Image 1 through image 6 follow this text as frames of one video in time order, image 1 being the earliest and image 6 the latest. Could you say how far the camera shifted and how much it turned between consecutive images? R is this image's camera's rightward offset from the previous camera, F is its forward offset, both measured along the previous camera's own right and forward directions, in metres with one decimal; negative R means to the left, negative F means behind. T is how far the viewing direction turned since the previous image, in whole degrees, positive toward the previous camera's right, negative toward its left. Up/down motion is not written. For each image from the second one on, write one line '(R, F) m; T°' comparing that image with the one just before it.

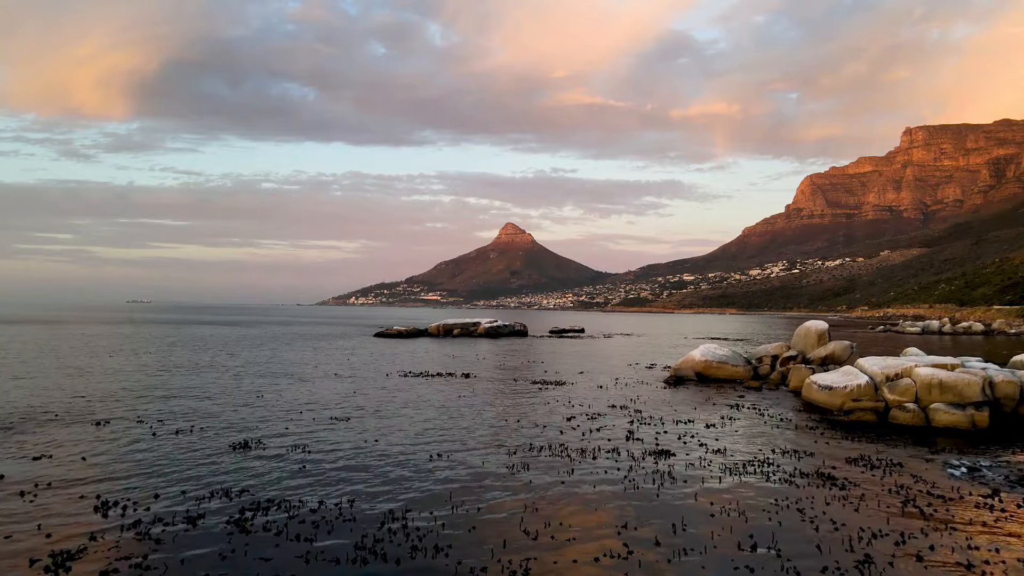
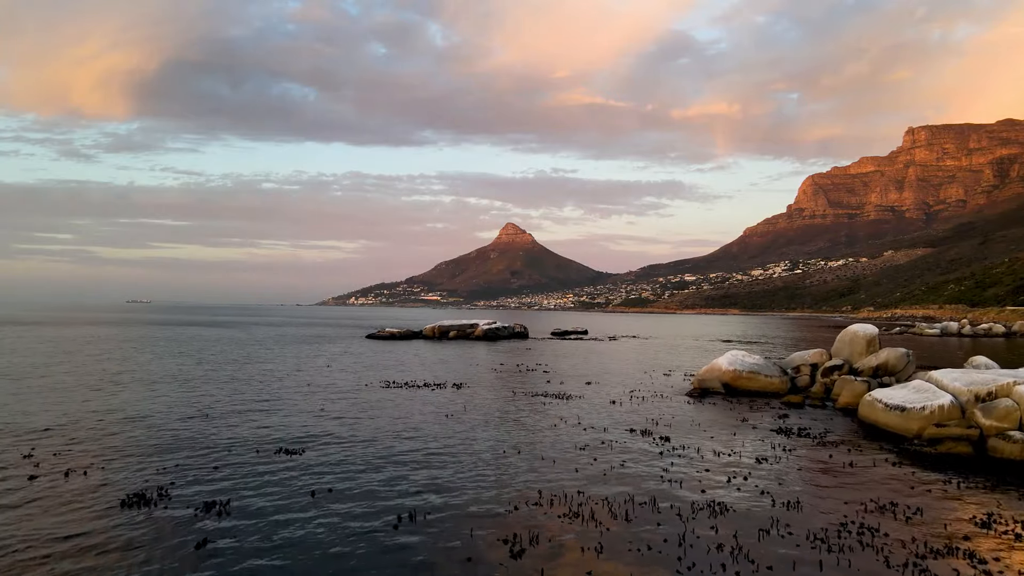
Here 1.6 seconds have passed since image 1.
(+0.1, +5.6) m; 0°
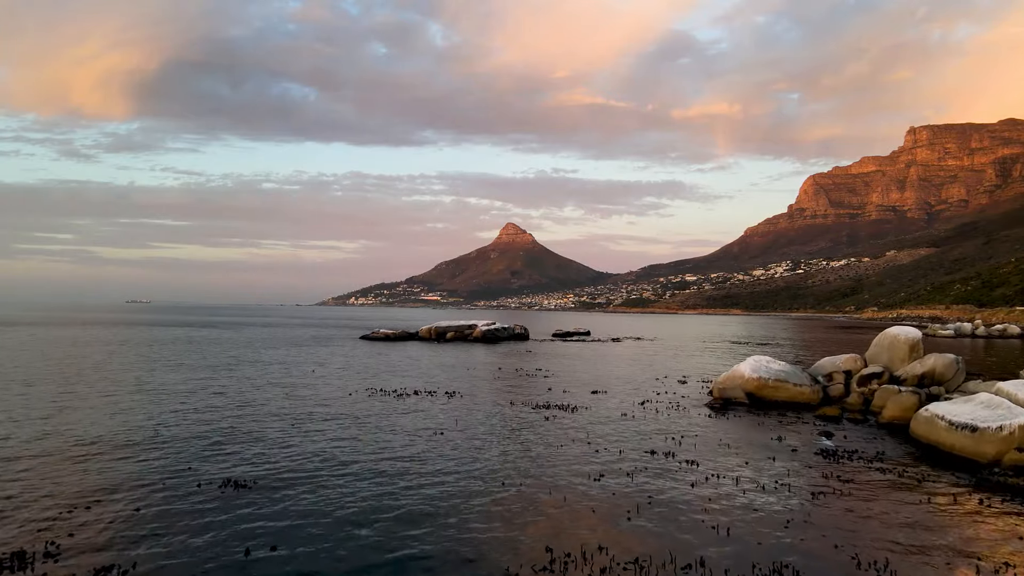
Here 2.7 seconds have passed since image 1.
(+0.1, +3.7) m; 0°
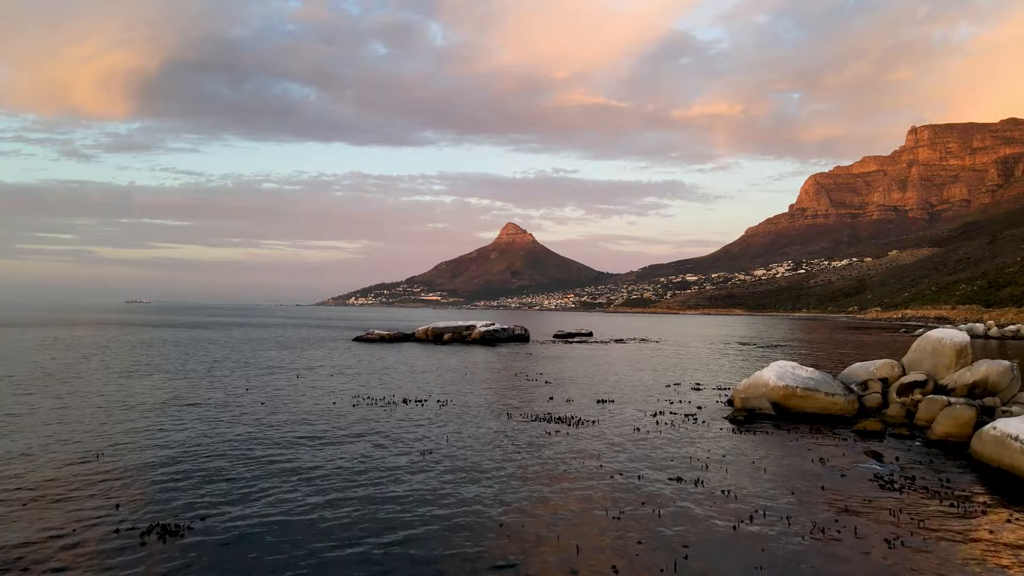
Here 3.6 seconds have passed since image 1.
(+0.1, +3.3) m; 0°
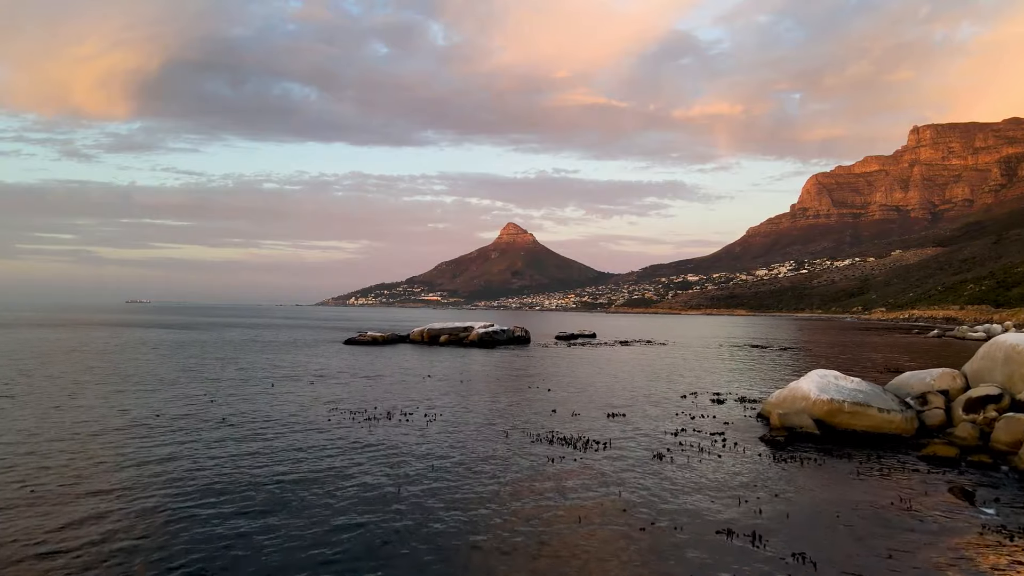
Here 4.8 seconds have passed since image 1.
(+0.1, +4.2) m; 0°
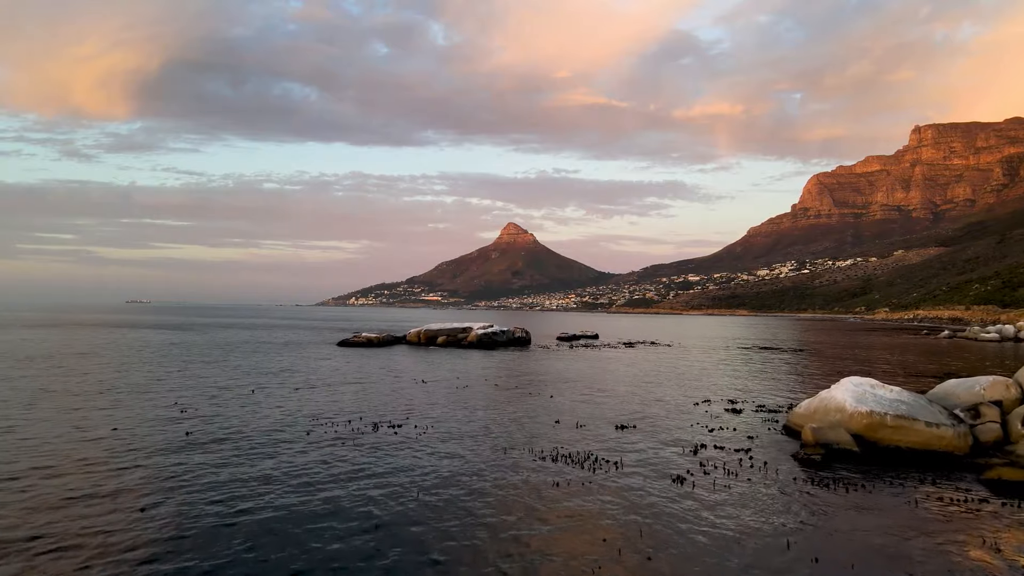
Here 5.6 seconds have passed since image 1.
(0.0, +2.8) m; 0°
